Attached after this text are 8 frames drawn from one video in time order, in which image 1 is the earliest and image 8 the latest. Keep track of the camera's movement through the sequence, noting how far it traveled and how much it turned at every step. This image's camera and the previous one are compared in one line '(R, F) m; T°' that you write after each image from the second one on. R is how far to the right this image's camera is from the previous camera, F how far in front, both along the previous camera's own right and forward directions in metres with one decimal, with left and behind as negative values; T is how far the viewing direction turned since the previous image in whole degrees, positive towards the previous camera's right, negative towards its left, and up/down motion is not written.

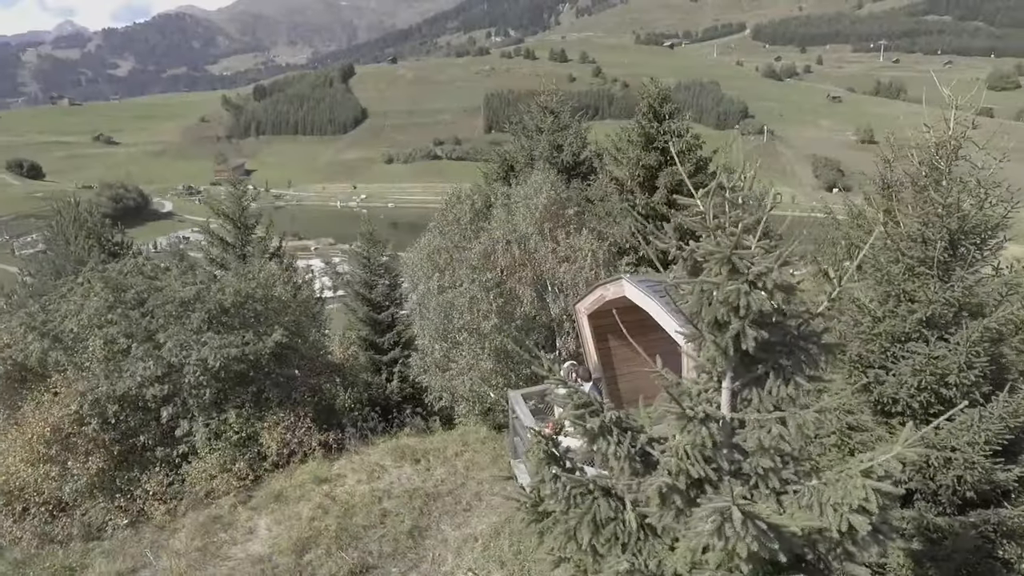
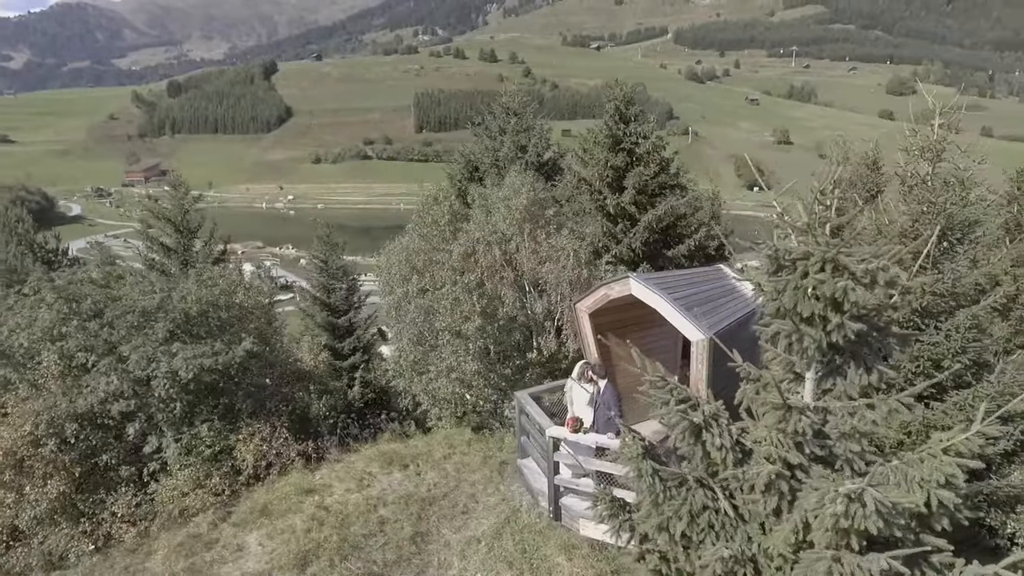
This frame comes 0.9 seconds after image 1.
(-1.1, 0.0) m; +6°
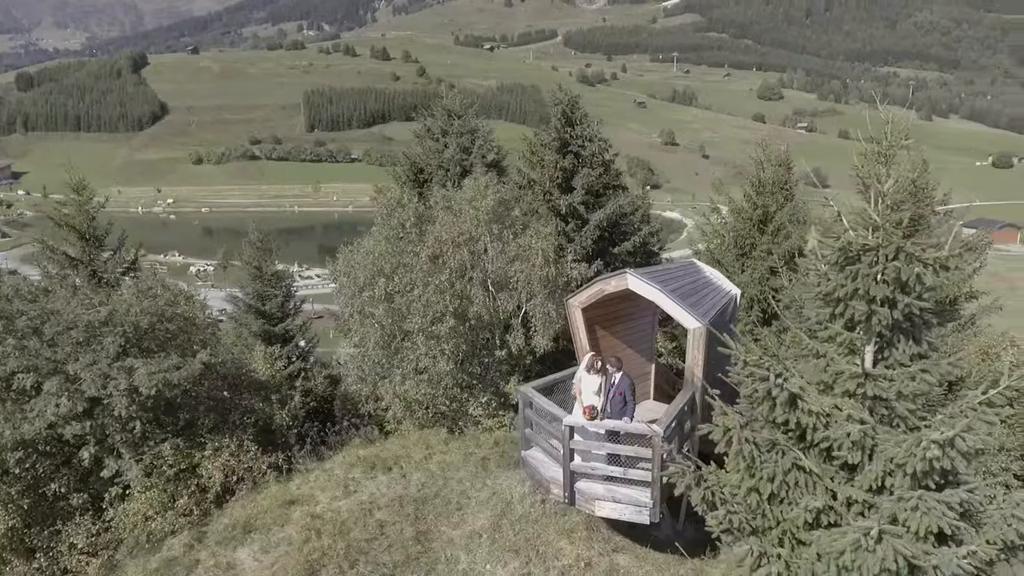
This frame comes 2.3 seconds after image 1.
(-1.6, -0.2) m; +9°
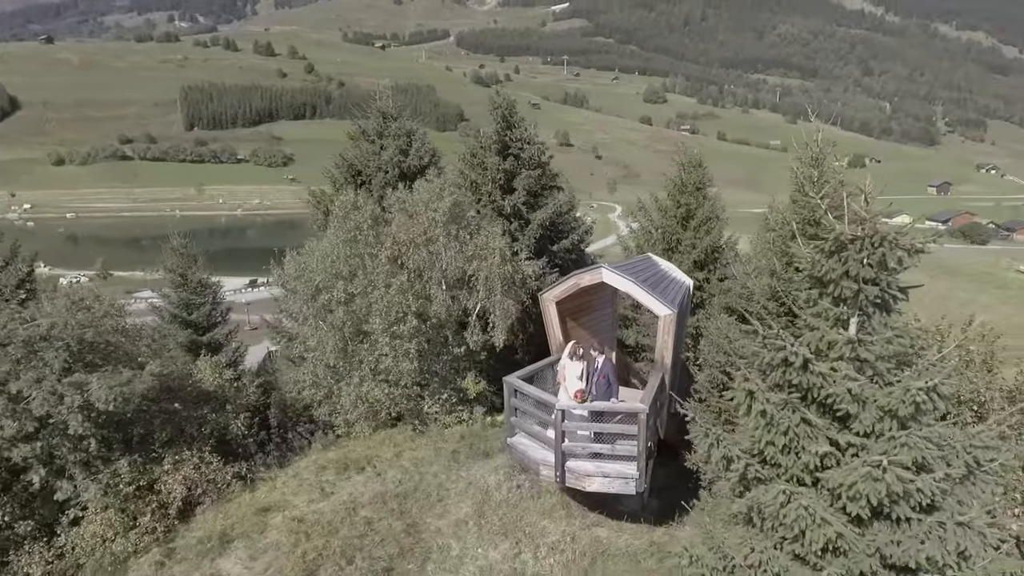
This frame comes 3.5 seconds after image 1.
(-1.4, -0.5) m; +9°
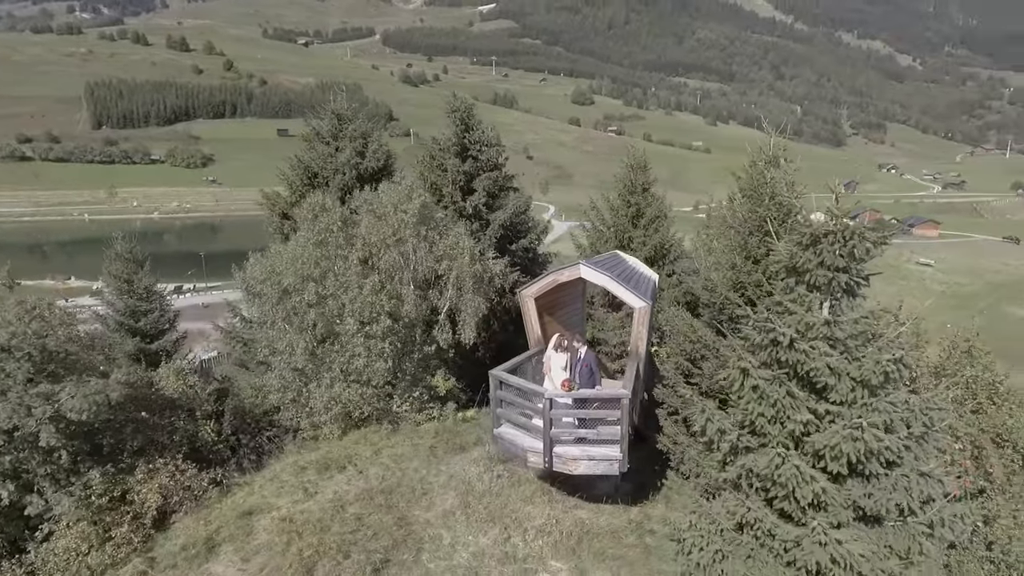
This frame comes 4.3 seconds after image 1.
(-0.9, -0.5) m; +6°
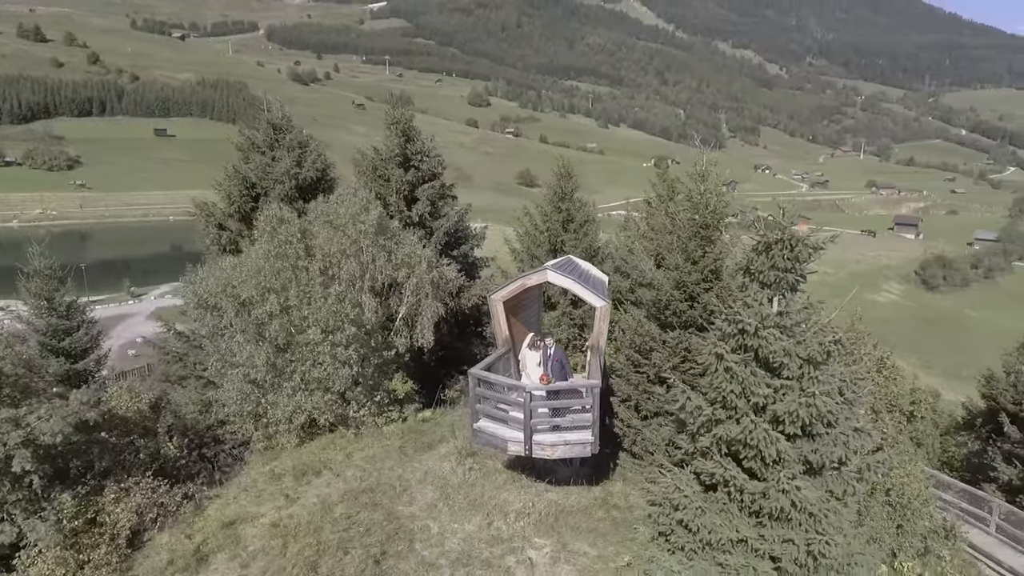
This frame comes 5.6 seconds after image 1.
(-1.4, -0.9) m; +9°
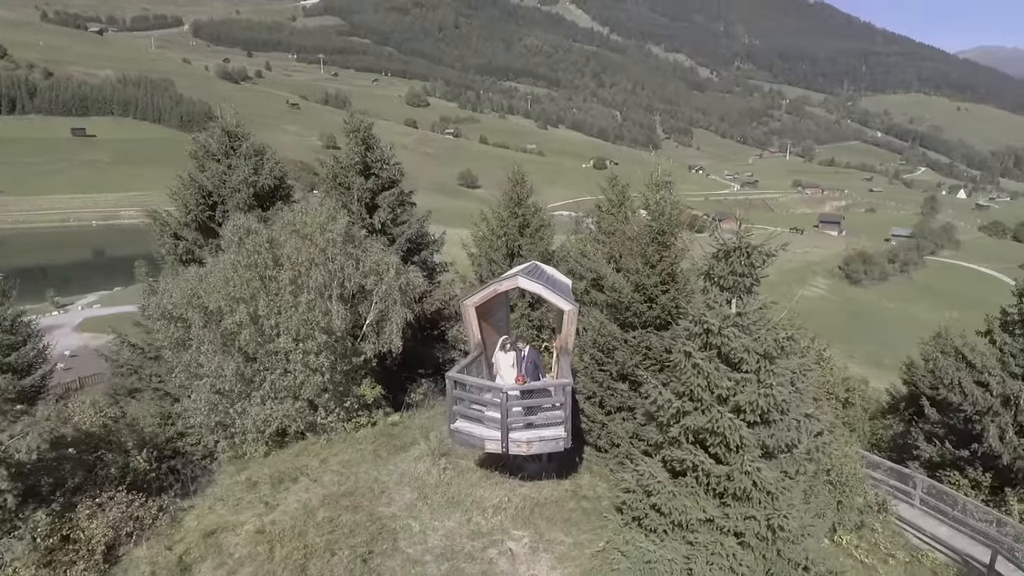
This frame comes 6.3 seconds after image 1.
(-0.6, -0.6) m; +5°
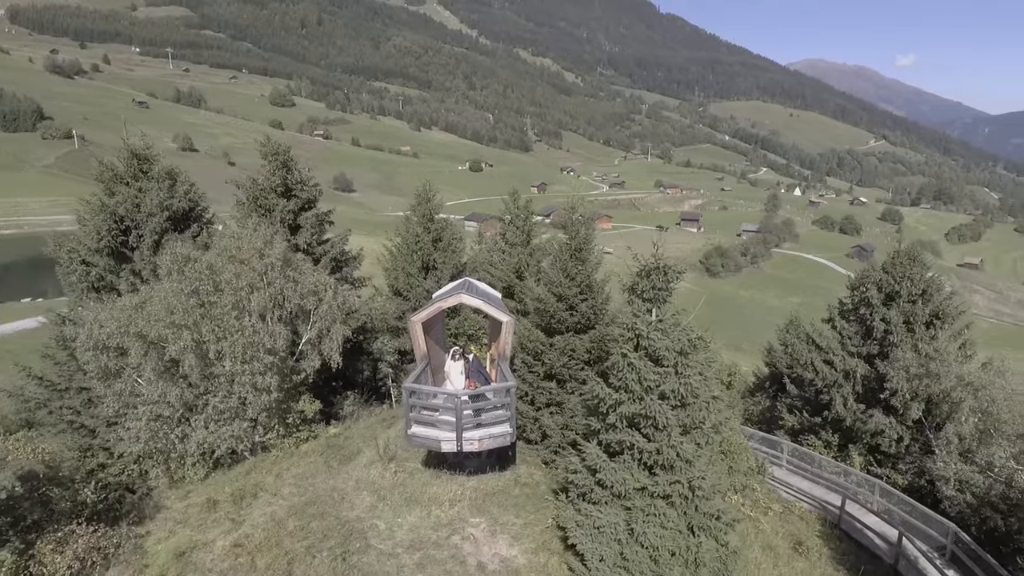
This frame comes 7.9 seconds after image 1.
(-1.5, -1.6) m; +11°
